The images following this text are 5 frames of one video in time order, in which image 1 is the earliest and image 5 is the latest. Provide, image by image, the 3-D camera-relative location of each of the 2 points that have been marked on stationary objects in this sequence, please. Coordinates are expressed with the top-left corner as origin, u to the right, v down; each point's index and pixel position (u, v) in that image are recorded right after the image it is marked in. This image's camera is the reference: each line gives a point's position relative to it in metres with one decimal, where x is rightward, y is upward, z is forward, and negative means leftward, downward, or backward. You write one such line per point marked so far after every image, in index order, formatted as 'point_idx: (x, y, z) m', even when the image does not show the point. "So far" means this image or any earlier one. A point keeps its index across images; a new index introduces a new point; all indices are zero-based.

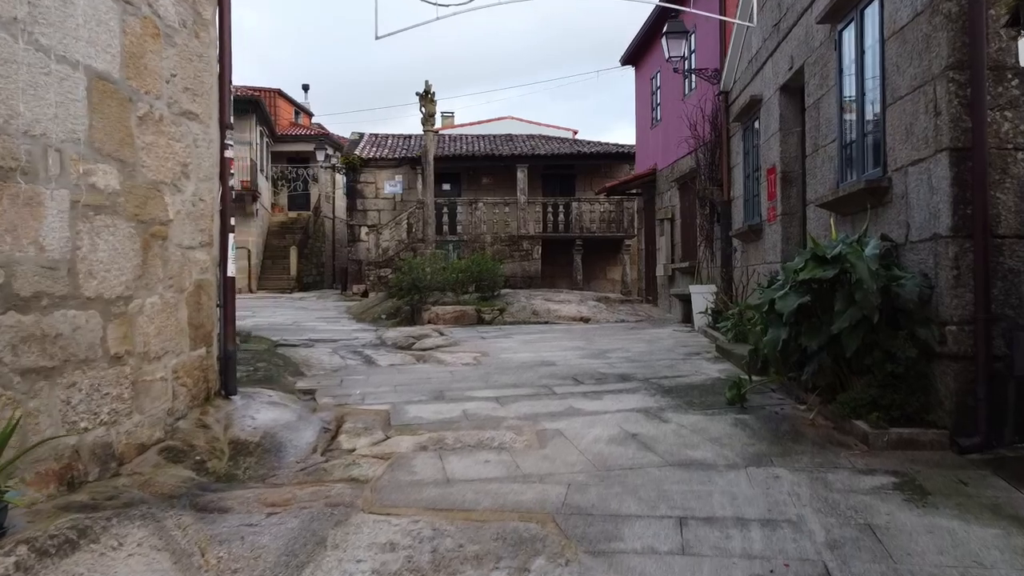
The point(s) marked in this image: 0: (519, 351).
0: (+0.1, -0.6, +7.8) m
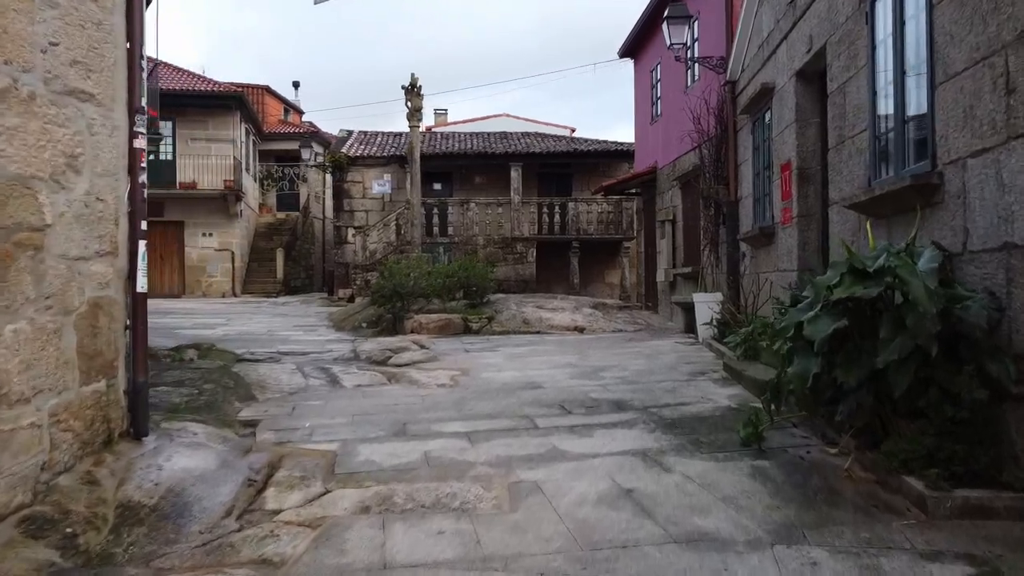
0: (-0.1, -0.7, +7.0) m
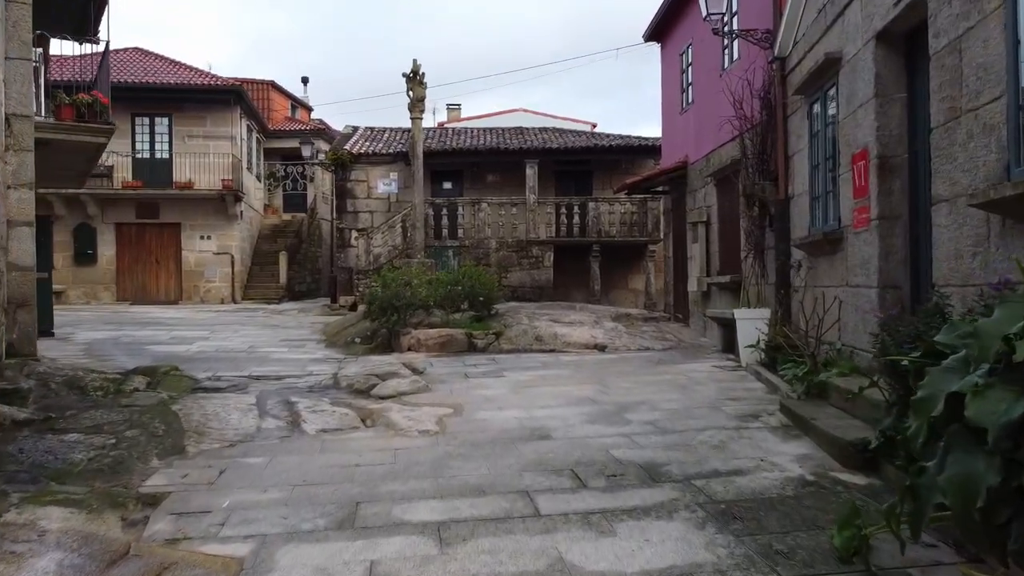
0: (0.0, -0.8, +5.7) m
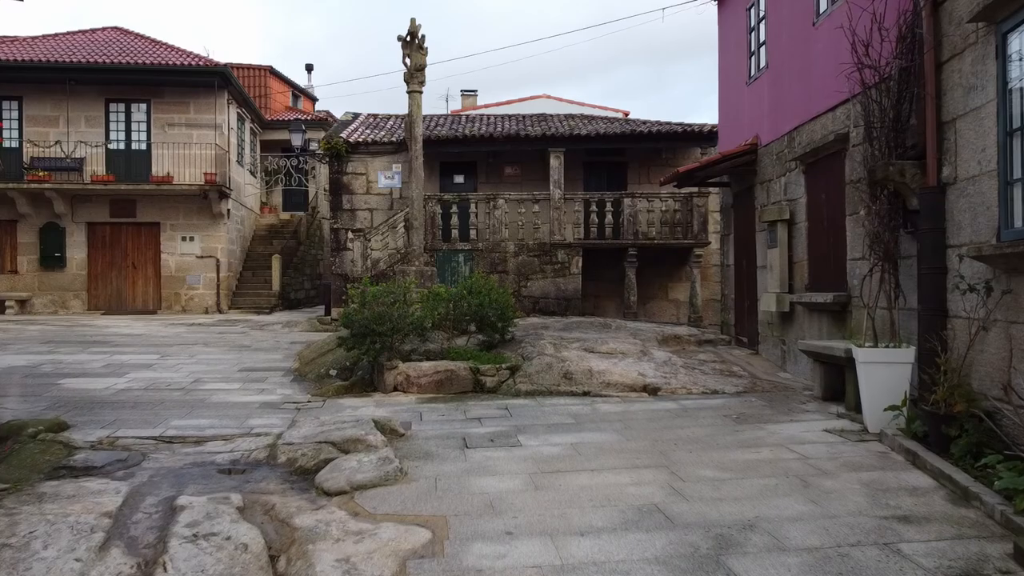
0: (0.0, -1.0, +3.4) m
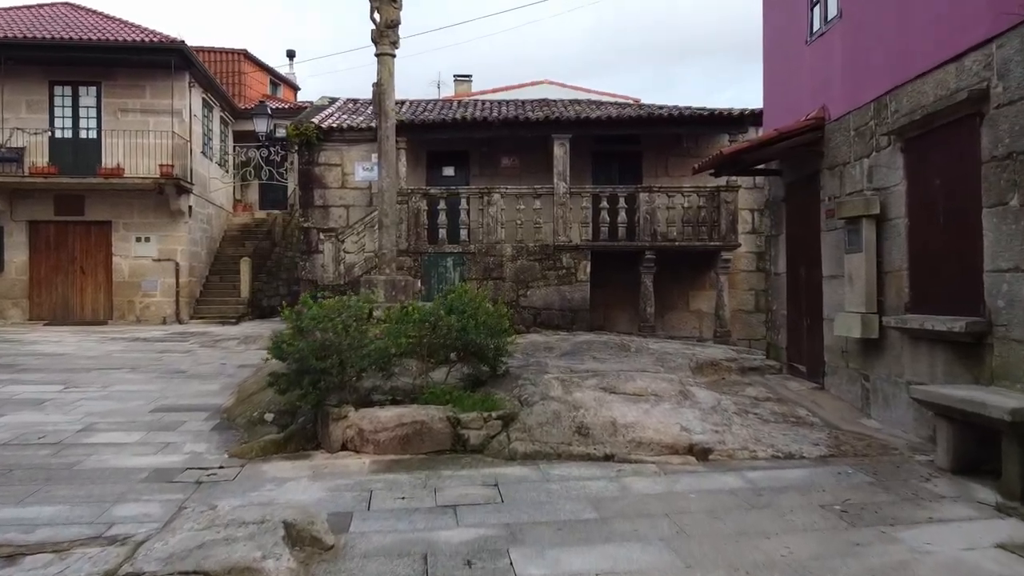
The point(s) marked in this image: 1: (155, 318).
0: (0.0, -1.1, +1.5) m
1: (-6.4, -0.5, +14.5) m
